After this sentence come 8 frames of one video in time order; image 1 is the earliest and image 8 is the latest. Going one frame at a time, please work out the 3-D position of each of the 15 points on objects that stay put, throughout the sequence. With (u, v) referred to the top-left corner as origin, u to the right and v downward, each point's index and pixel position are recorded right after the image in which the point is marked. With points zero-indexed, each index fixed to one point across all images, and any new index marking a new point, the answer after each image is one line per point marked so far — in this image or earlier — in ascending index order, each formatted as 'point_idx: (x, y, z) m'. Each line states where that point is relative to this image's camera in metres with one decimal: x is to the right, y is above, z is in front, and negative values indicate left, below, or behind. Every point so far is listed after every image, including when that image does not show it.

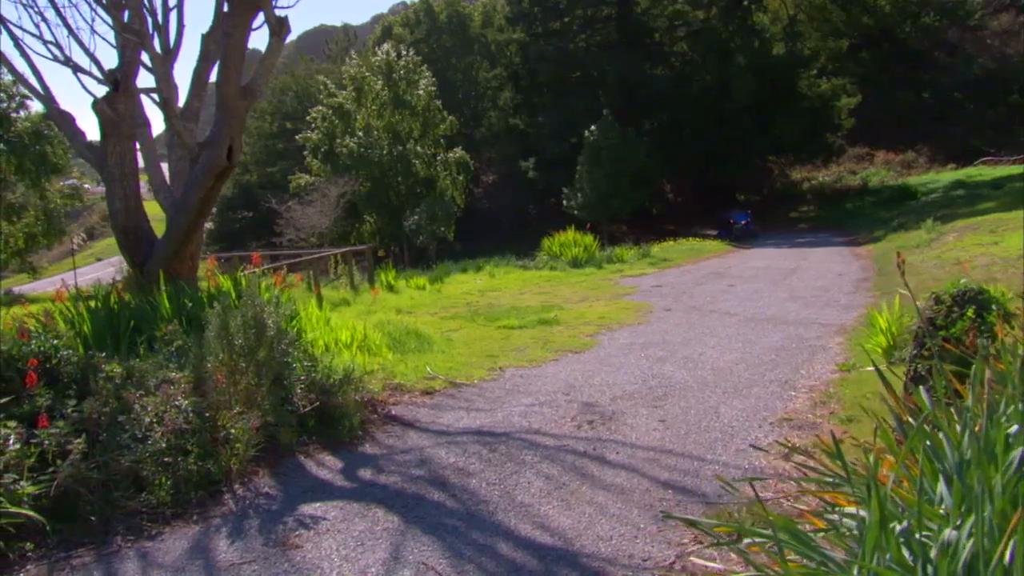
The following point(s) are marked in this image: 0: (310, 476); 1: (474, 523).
0: (-1.8, -1.7, +7.4) m
1: (-0.2, -1.6, +5.7) m
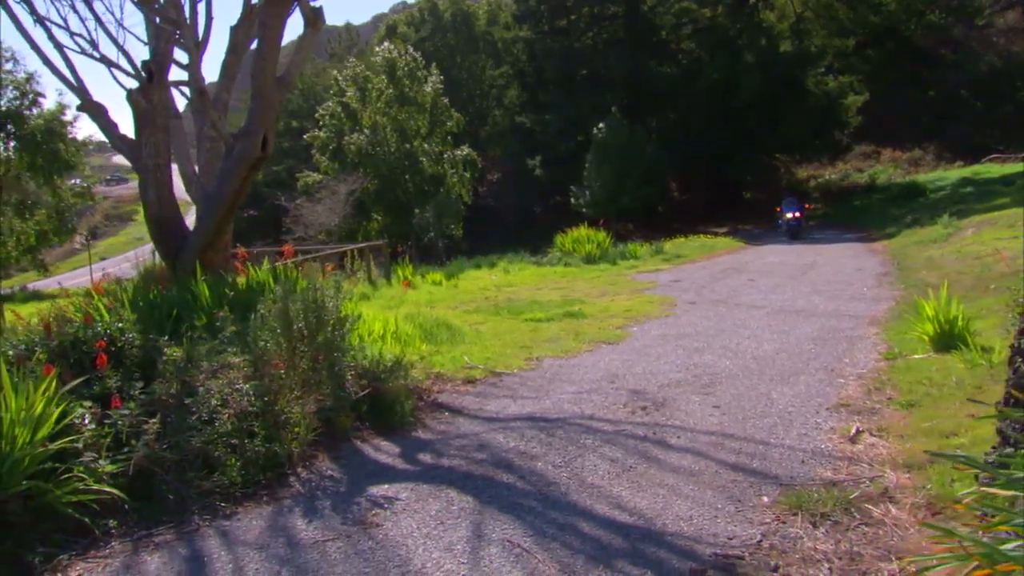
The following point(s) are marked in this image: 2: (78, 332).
0: (-1.3, -1.5, +7.4) m
1: (+0.3, -1.5, +5.7) m
2: (-3.4, -0.4, +6.6) m
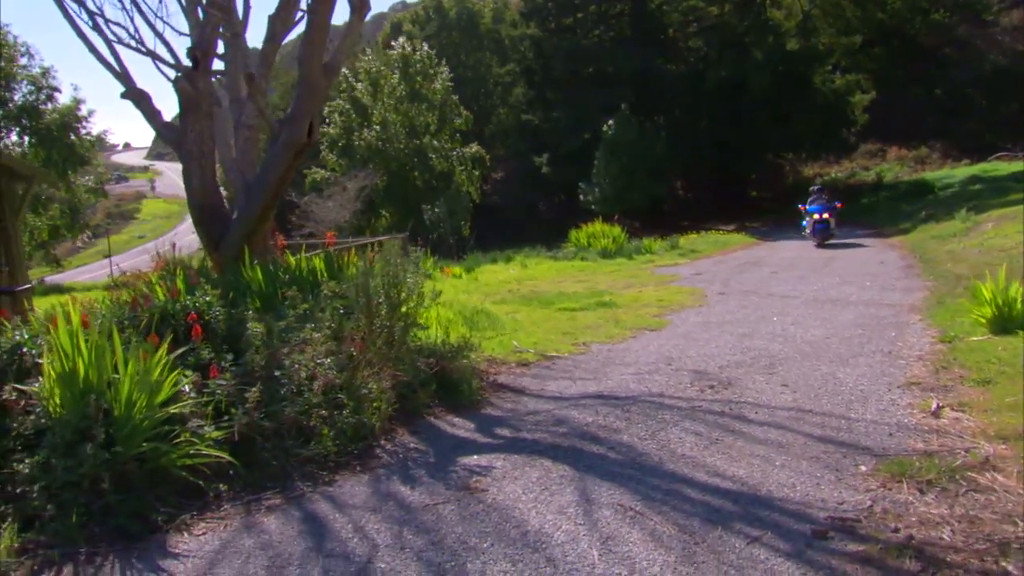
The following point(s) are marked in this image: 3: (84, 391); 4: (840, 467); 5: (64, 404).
0: (-0.6, -1.3, +7.4) m
1: (+1.0, -1.3, +5.8) m
2: (-2.7, -0.1, +6.6) m
3: (-2.6, -0.6, +5.1) m
4: (+2.3, -1.2, +5.8) m
5: (-2.7, -0.7, +5.1) m
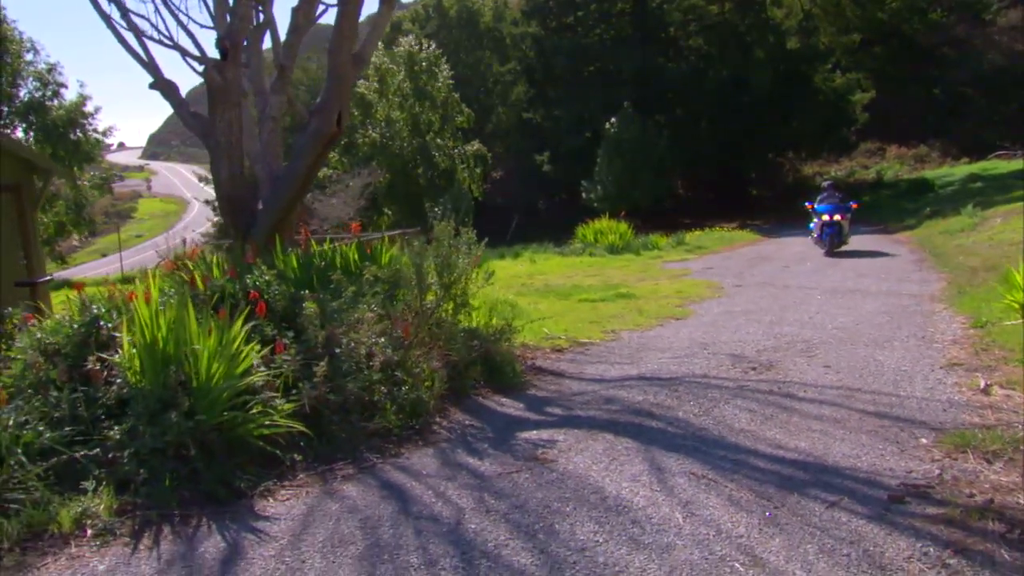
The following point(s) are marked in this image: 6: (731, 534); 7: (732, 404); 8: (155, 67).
0: (-0.1, -1.1, +7.5) m
1: (+1.4, -1.1, +5.9) m
2: (-2.3, 0.0, +6.7) m
3: (-2.2, -0.5, +5.2) m
4: (+2.7, -1.1, +5.9) m
5: (-2.3, -0.5, +5.1) m
6: (+1.1, -1.2, +4.3) m
7: (+1.9, -1.0, +7.1) m
8: (-6.1, +3.8, +14.3) m
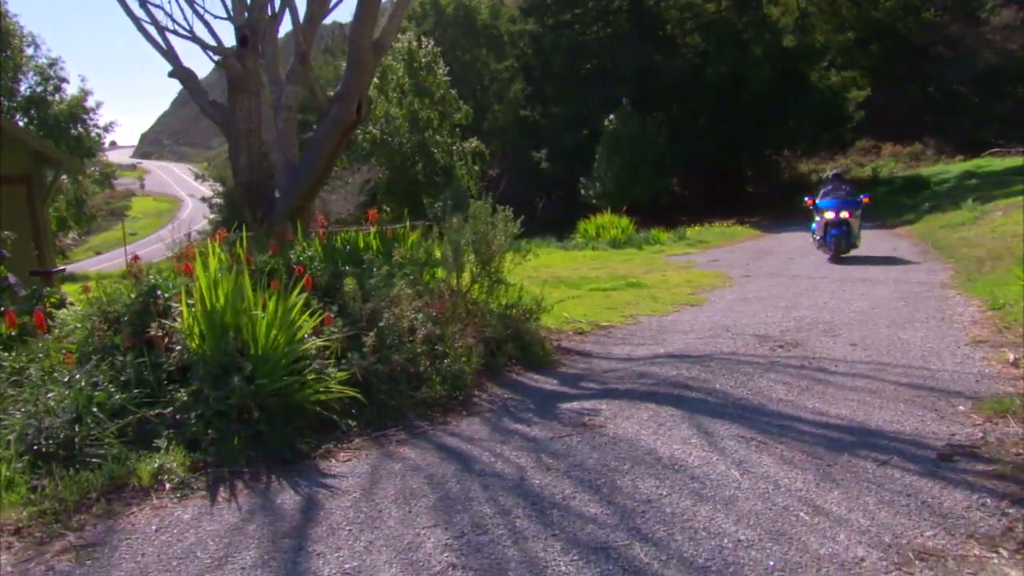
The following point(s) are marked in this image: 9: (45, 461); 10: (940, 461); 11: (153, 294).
0: (+0.2, -0.9, +7.6) m
1: (+1.7, -0.9, +6.0) m
2: (-1.9, +0.2, +6.8) m
3: (-1.8, -0.2, +5.3) m
4: (+3.1, -0.9, +6.0) m
5: (-1.9, -0.3, +5.2) m
6: (+1.5, -1.0, +4.4) m
7: (+2.2, -0.8, +7.2) m
8: (-5.8, +4.0, +14.3) m
9: (-2.4, -0.9, +4.2) m
10: (+2.4, -1.0, +4.8) m
11: (-2.4, 0.0, +5.5) m
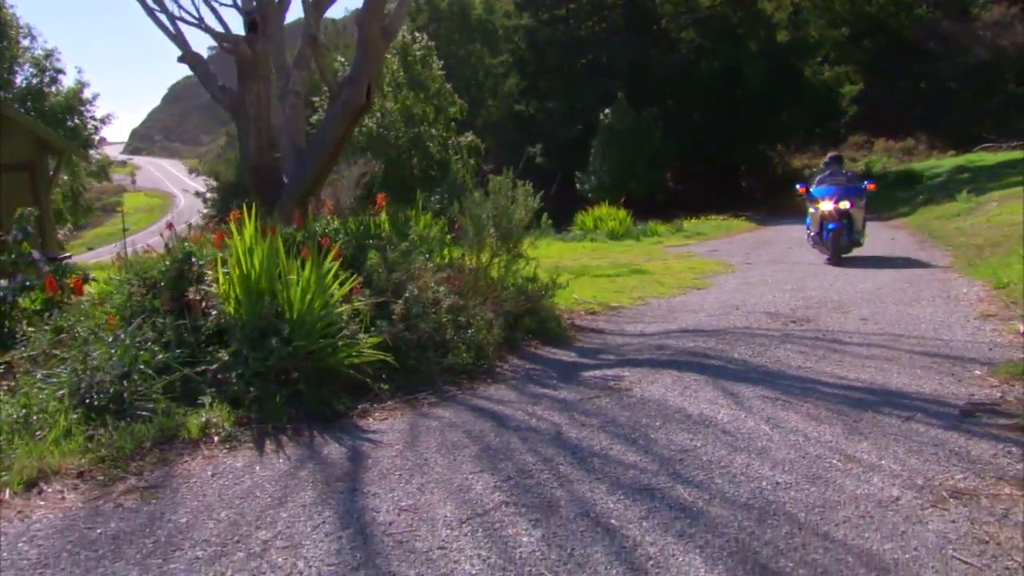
0: (+0.4, -0.7, +7.7) m
1: (+1.9, -0.7, +6.1) m
2: (-1.8, +0.5, +6.9) m
3: (-1.6, 0.0, +5.4) m
4: (+3.3, -0.6, +6.2) m
5: (-1.7, -0.1, +5.4) m
6: (+1.7, -0.8, +4.5) m
7: (+2.4, -0.5, +7.3) m
8: (-5.7, +4.3, +14.4) m
9: (-2.2, -0.6, +4.4) m
10: (+2.6, -0.8, +4.9) m
11: (-2.2, +0.2, +5.6) m
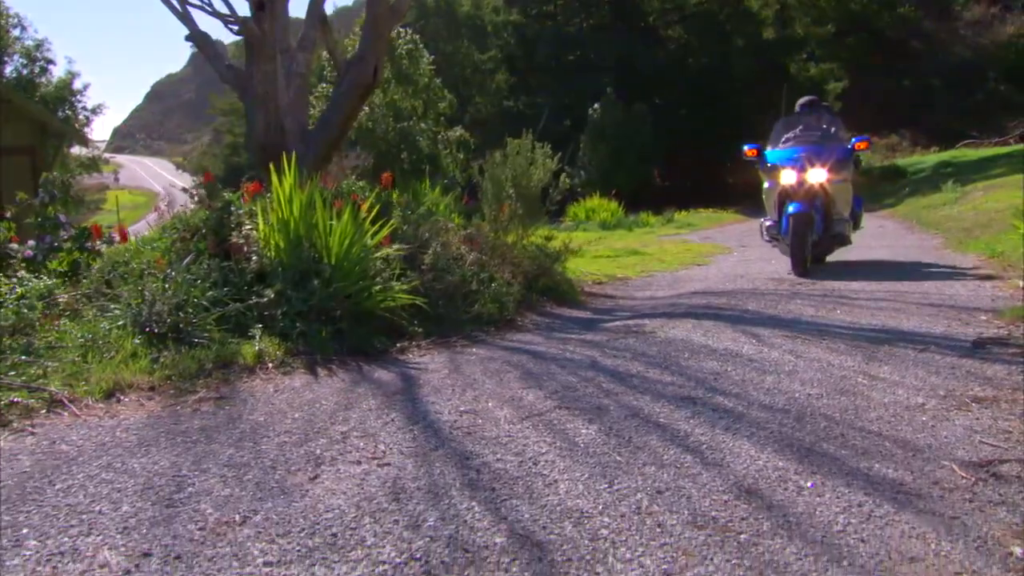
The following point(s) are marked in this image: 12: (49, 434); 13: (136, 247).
0: (+0.6, -0.3, +8.0) m
1: (+2.1, -0.3, +6.4) m
2: (-1.6, +0.9, +7.1) m
3: (-1.4, +0.4, +5.6) m
4: (+3.5, -0.2, +6.4) m
5: (-1.5, +0.3, +5.6) m
6: (+1.9, -0.4, +4.8) m
7: (+2.6, -0.1, +7.6) m
8: (-5.6, +4.7, +14.5) m
9: (-1.9, -0.3, +4.6) m
10: (+2.9, -0.4, +5.2) m
11: (-1.9, +0.6, +5.8) m
12: (-1.8, -0.6, +3.2) m
13: (-2.7, +0.3, +5.9) m
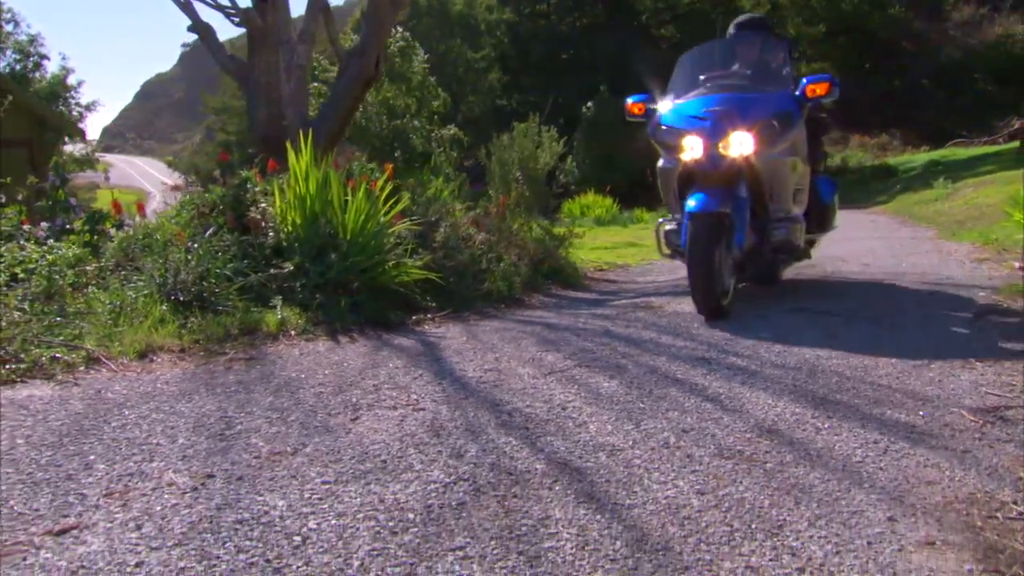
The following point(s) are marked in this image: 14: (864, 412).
0: (+0.6, -0.1, +8.1) m
1: (+2.2, -0.1, +6.5) m
2: (-1.5, +1.0, +7.2) m
3: (-1.3, +0.5, +5.7) m
4: (+3.5, 0.0, +6.6) m
5: (-1.4, +0.4, +5.7) m
6: (+2.0, -0.3, +4.9) m
7: (+2.6, 0.0, +7.7) m
8: (-5.6, +4.8, +14.6) m
9: (-1.8, -0.1, +4.7) m
10: (+2.9, -0.2, +5.3) m
11: (-1.9, +0.7, +5.9) m
12: (-1.7, -0.4, +3.4) m
13: (-2.6, +0.5, +6.0) m
14: (+1.3, -0.5, +3.1) m
